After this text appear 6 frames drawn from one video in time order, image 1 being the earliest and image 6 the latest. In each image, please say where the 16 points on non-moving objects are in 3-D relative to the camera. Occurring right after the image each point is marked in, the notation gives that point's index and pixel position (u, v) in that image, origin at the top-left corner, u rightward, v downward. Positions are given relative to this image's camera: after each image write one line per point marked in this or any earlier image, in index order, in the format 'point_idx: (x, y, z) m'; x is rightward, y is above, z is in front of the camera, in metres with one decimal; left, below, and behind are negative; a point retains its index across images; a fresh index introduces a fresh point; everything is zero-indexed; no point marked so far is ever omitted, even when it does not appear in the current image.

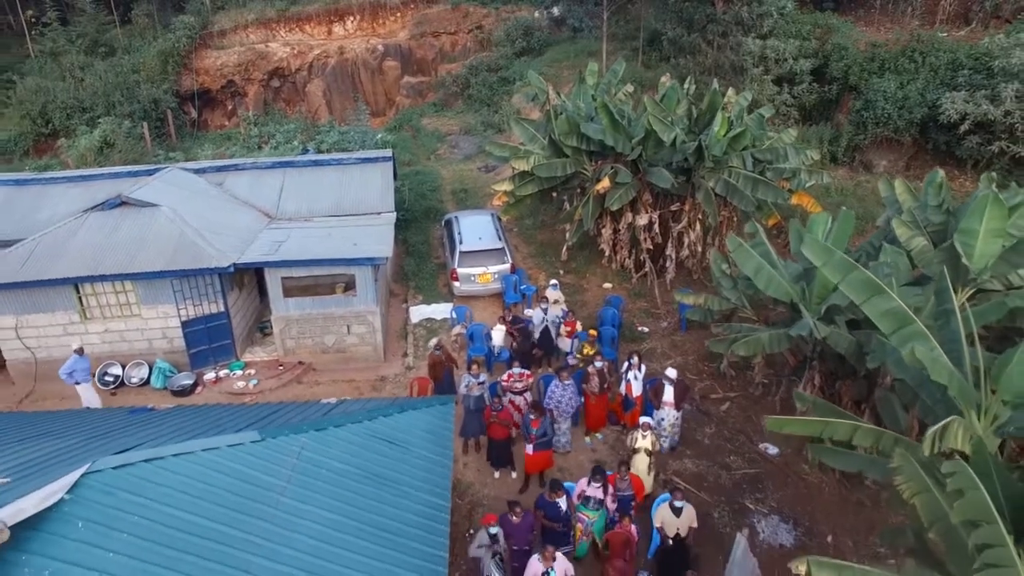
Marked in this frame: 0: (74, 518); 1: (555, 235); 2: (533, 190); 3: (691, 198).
0: (-2.7, -1.4, +4.6) m
1: (+0.9, +1.1, +15.7) m
2: (+0.4, +1.8, +13.1) m
3: (+3.1, +1.6, +12.6) m
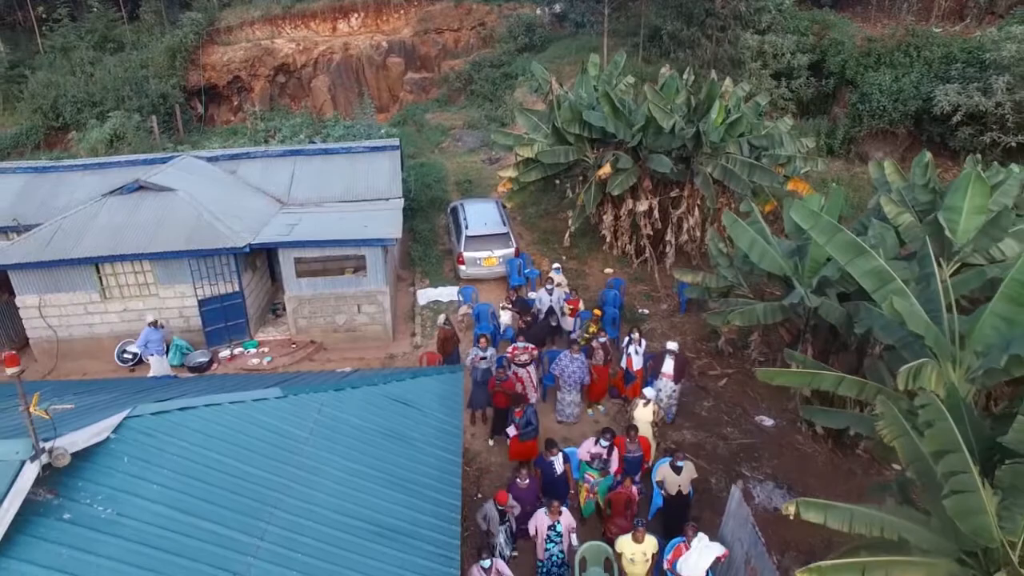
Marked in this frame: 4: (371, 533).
0: (-2.6, -1.1, +5.0) m
1: (+1.0, +1.4, +16.1) m
2: (+0.4, +2.1, +13.5) m
3: (+3.1, +1.9, +13.0) m
4: (-1.0, -1.8, +5.3) m
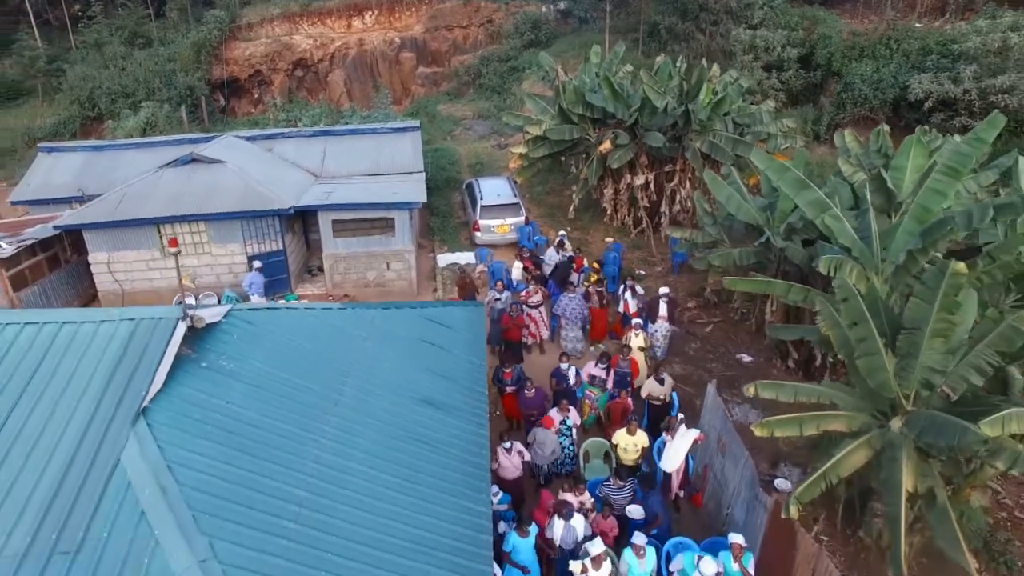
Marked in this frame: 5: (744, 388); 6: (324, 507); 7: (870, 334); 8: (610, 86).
0: (-2.5, -0.4, +6.5) m
1: (+1.2, +2.1, +17.7) m
2: (+0.7, +2.8, +15.1) m
3: (+3.3, +2.6, +14.5) m
4: (-0.8, -1.1, +6.9) m
5: (+2.2, -0.9, +7.0) m
6: (-1.3, -1.5, +5.1) m
7: (+3.0, -0.4, +6.1) m
8: (+1.8, +3.8, +13.9) m
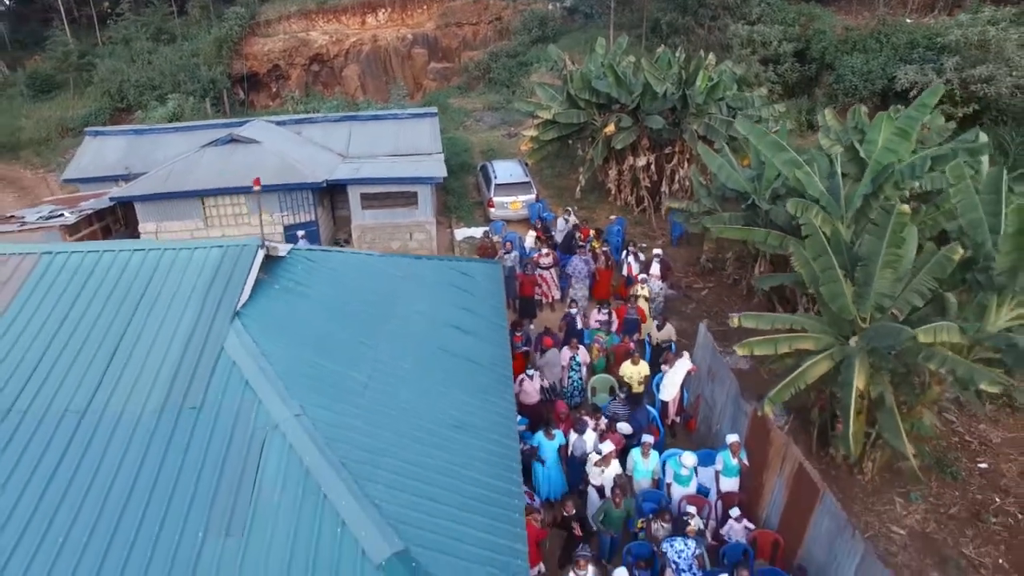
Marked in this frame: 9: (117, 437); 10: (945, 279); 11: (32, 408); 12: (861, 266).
0: (-2.3, +0.2, +7.8) m
1: (+1.5, +2.7, +18.9) m
2: (+0.9, +3.4, +16.3) m
3: (+3.6, +3.2, +15.8) m
4: (-0.6, -0.4, +8.1) m
5: (+2.4, -0.3, +8.2) m
6: (-1.1, -0.9, +6.3) m
7: (+3.2, +0.2, +7.4) m
8: (+2.1, +4.4, +15.2) m
9: (-2.9, -1.1, +5.3) m
10: (+4.3, +0.1, +7.4) m
11: (-3.6, -0.9, +5.5) m
12: (+3.5, +0.2, +7.4) m
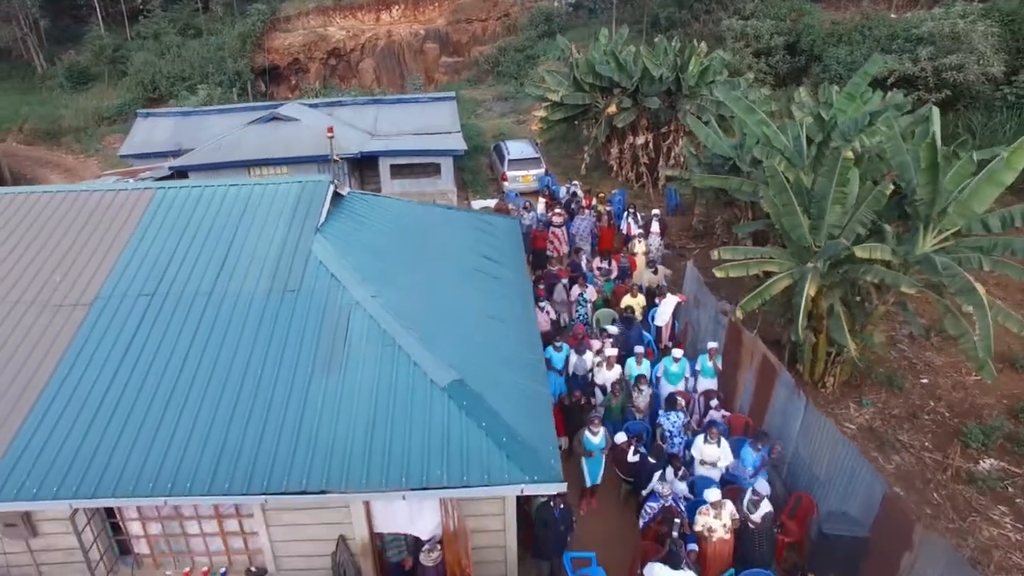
0: (-2.0, +1.1, +9.5) m
1: (+1.8, +3.6, +20.6) m
2: (+1.2, +4.2, +18.1) m
3: (+3.9, +4.0, +17.5) m
4: (-0.4, +0.4, +9.8) m
5: (+2.6, +0.5, +9.9) m
6: (-0.9, 0.0, +8.1) m
7: (+3.4, +1.1, +9.1) m
8: (+2.4, +5.2, +16.9) m
9: (-2.6, -0.2, +7.0) m
10: (+4.6, +0.9, +9.1) m
11: (-3.4, -0.1, +7.2) m
12: (+3.8, +1.0, +9.2) m
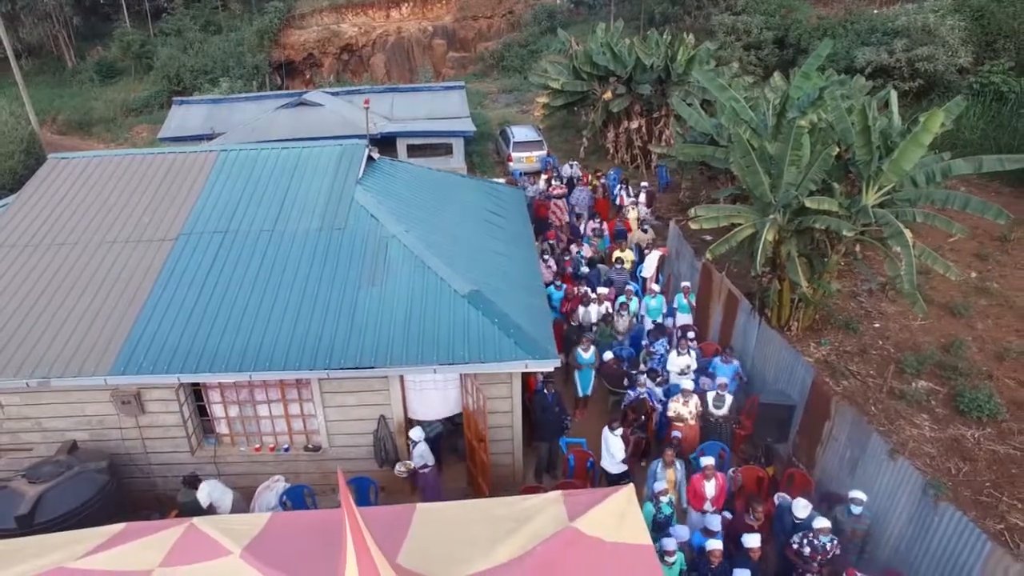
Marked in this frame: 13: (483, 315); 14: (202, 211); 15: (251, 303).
0: (-1.9, +1.8, +11.2) m
1: (+1.9, +4.3, +22.3) m
2: (+1.3, +4.9, +19.7) m
3: (+4.0, +4.7, +19.1) m
4: (-0.3, +1.1, +11.5) m
5: (+2.7, +1.2, +11.6) m
6: (-0.8, +0.7, +9.7) m
7: (+3.5, +1.8, +10.7) m
8: (+2.5, +6.0, +18.5) m
9: (-2.6, +0.5, +8.7) m
10: (+4.6, +1.7, +10.7) m
11: (-3.3, +0.7, +8.9) m
12: (+3.8, +1.8, +10.8) m
13: (-0.3, -0.3, +7.8) m
14: (-3.9, +1.0, +9.2) m
15: (-2.8, -0.2, +8.0) m
